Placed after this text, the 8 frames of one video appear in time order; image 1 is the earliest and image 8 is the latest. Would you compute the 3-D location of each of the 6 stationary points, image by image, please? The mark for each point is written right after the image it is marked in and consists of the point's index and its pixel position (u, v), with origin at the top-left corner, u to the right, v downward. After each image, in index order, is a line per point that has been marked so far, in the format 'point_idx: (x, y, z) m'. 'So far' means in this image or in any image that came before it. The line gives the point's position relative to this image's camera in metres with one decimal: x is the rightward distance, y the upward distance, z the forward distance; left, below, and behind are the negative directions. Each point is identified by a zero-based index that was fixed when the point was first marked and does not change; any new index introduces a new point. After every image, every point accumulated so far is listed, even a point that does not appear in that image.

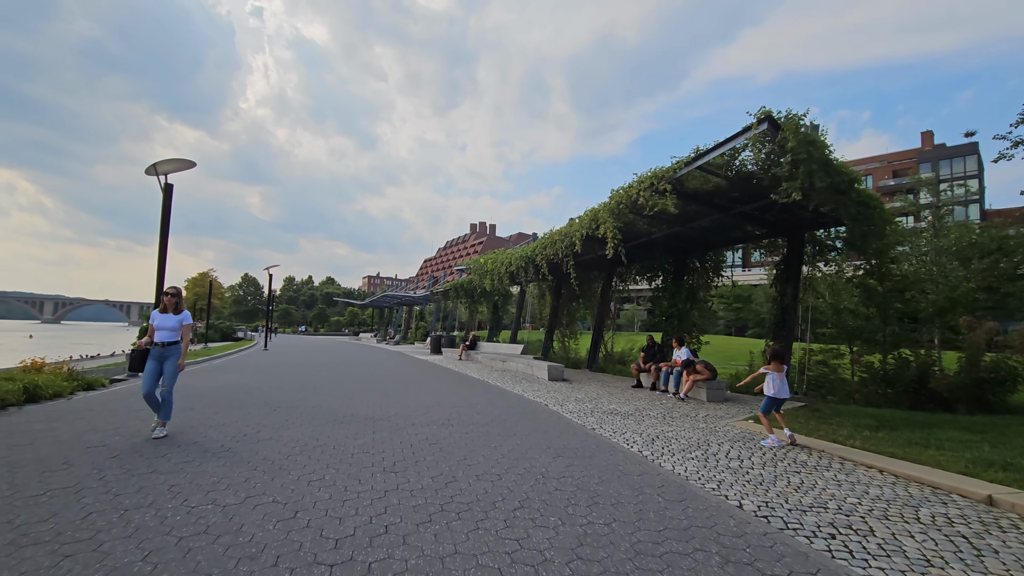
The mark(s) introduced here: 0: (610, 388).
0: (+2.4, -2.4, +12.3) m
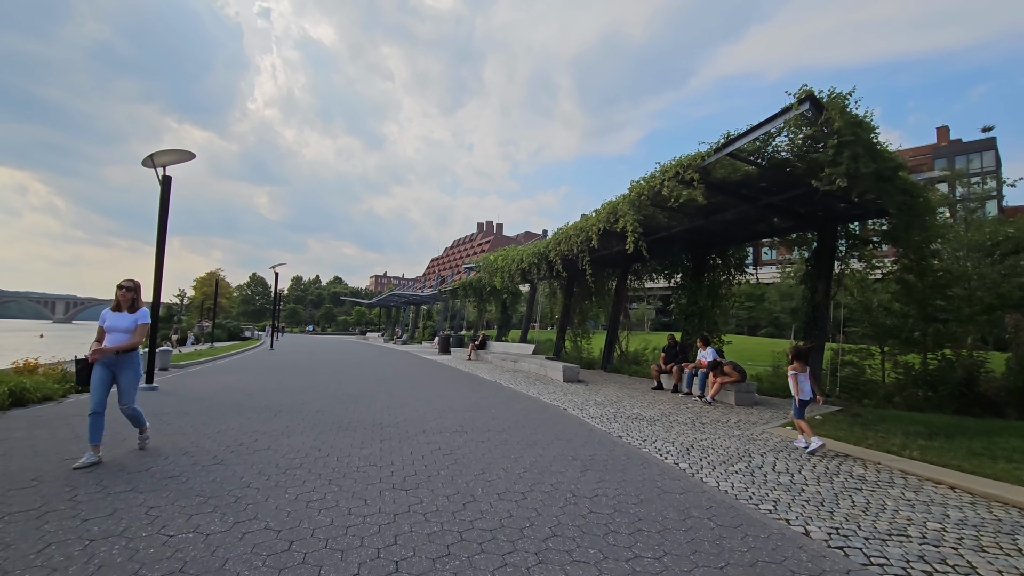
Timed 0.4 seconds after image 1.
0: (+2.7, -2.3, +11.7) m
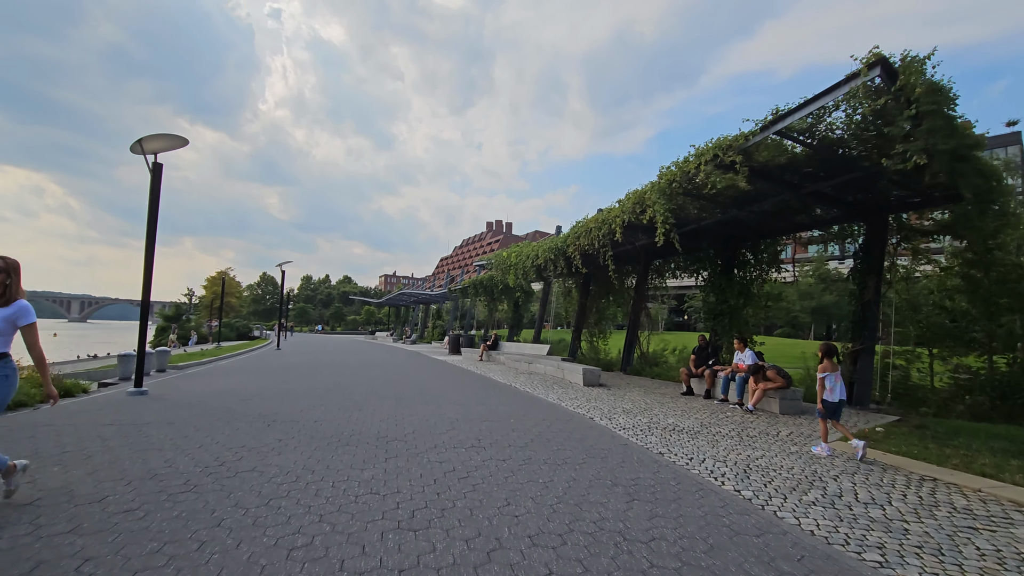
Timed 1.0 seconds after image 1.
0: (+3.1, -2.3, +10.8) m
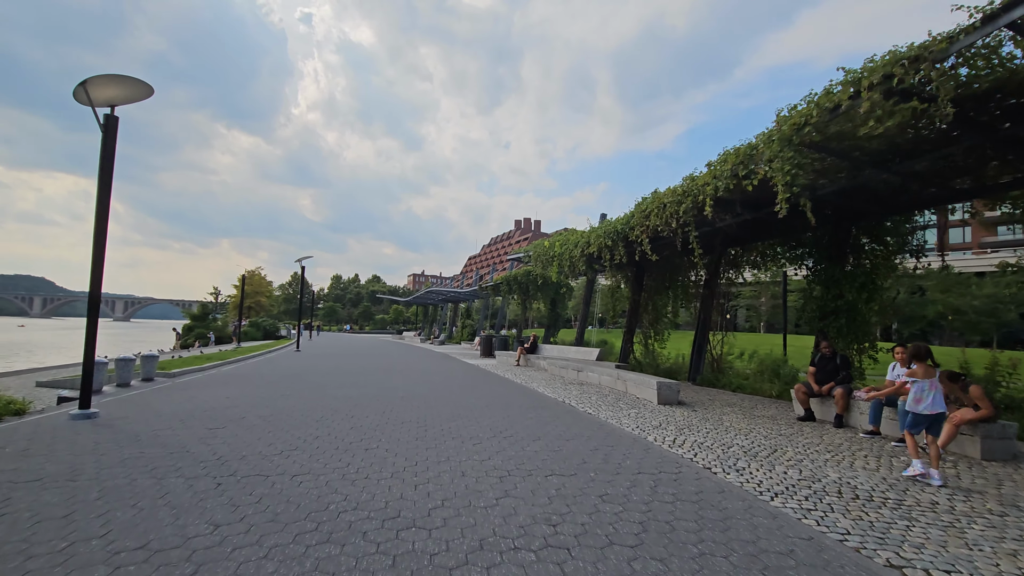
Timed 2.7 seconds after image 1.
0: (+4.0, -2.1, +8.1) m
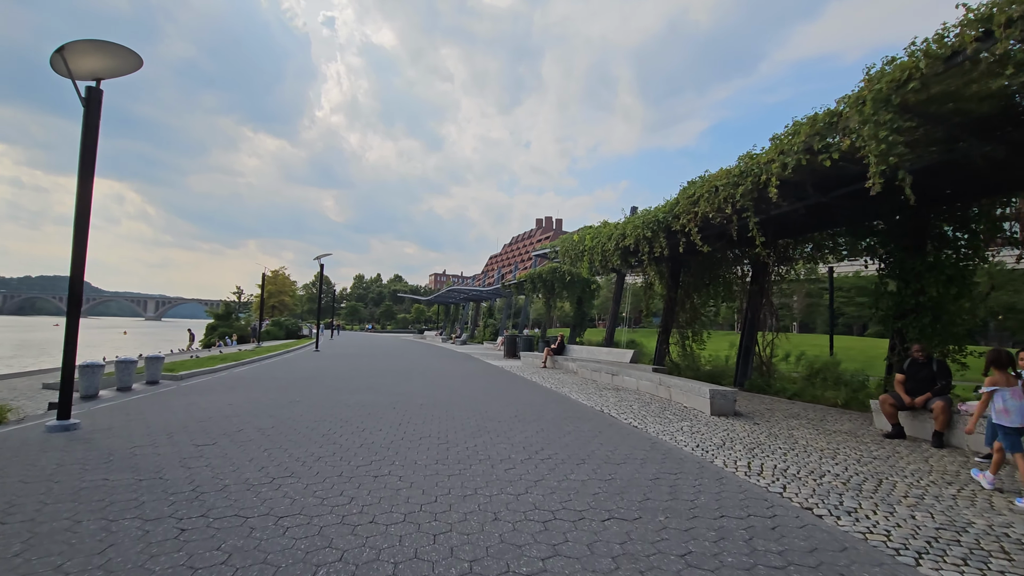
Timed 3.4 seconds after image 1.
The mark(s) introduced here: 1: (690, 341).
0: (+4.5, -2.0, +6.8) m
1: (+5.5, -1.6, +15.7) m
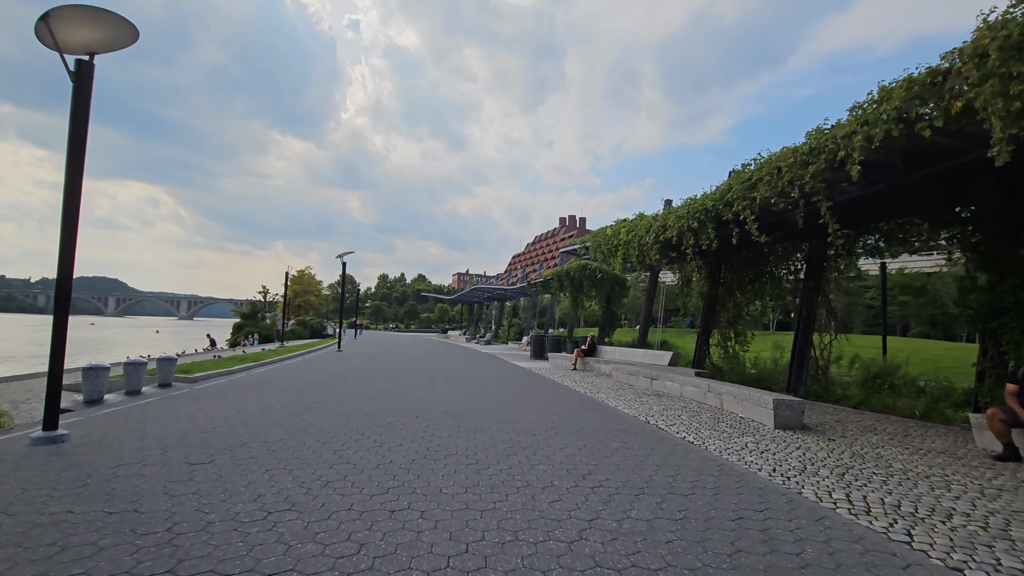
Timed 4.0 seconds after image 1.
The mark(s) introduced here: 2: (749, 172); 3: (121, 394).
0: (+4.9, -1.9, +5.7) m
1: (+6.3, -1.6, +14.6) m
2: (+3.9, +1.9, +8.4) m
3: (-7.2, -1.9, +9.4) m
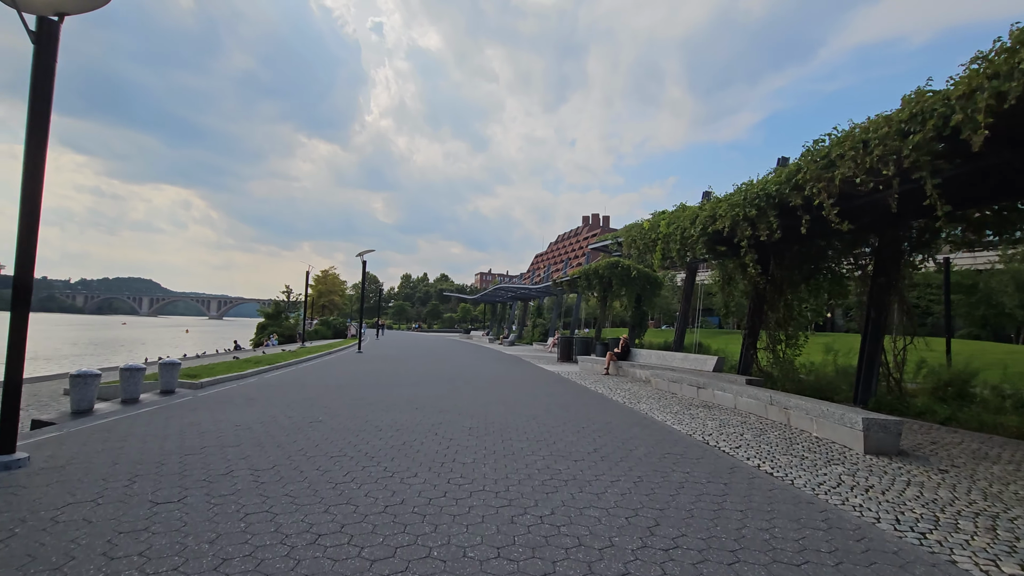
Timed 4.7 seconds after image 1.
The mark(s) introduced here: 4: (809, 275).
0: (+5.3, -1.9, +4.4) m
1: (+7.1, -1.5, +13.2) m
2: (+4.4, +2.0, +7.1) m
3: (-6.6, -1.9, +8.6) m
4: (+7.3, +0.3, +12.5) m
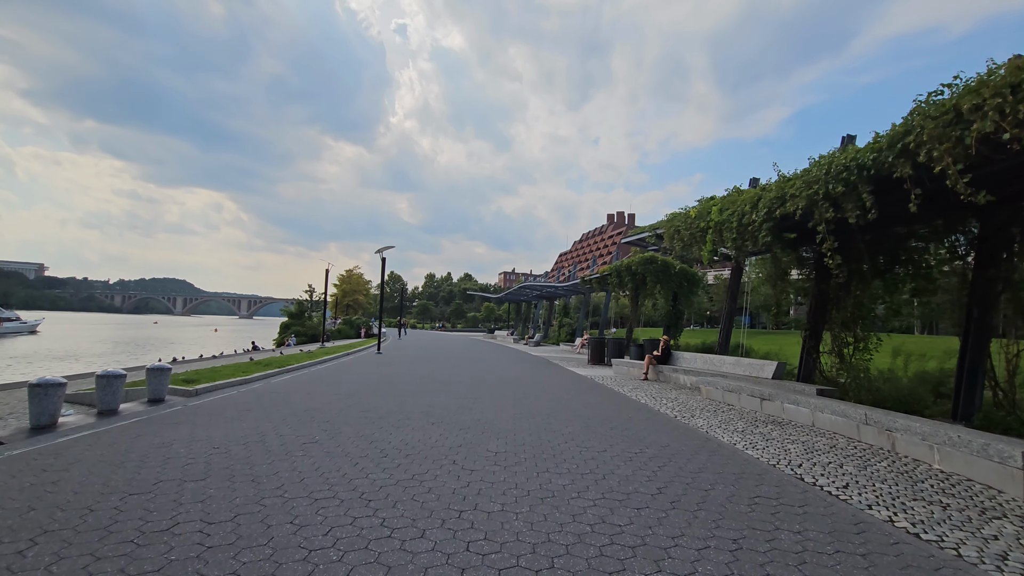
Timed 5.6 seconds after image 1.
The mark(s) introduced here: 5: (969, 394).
0: (+5.5, -1.8, +2.8) m
1: (+7.8, -1.4, +11.5) m
2: (+4.7, +2.1, +5.6) m
3: (-6.1, -1.8, +7.5) m
4: (+7.9, +0.5, +10.8) m
5: (+7.7, -1.7, +8.7) m
